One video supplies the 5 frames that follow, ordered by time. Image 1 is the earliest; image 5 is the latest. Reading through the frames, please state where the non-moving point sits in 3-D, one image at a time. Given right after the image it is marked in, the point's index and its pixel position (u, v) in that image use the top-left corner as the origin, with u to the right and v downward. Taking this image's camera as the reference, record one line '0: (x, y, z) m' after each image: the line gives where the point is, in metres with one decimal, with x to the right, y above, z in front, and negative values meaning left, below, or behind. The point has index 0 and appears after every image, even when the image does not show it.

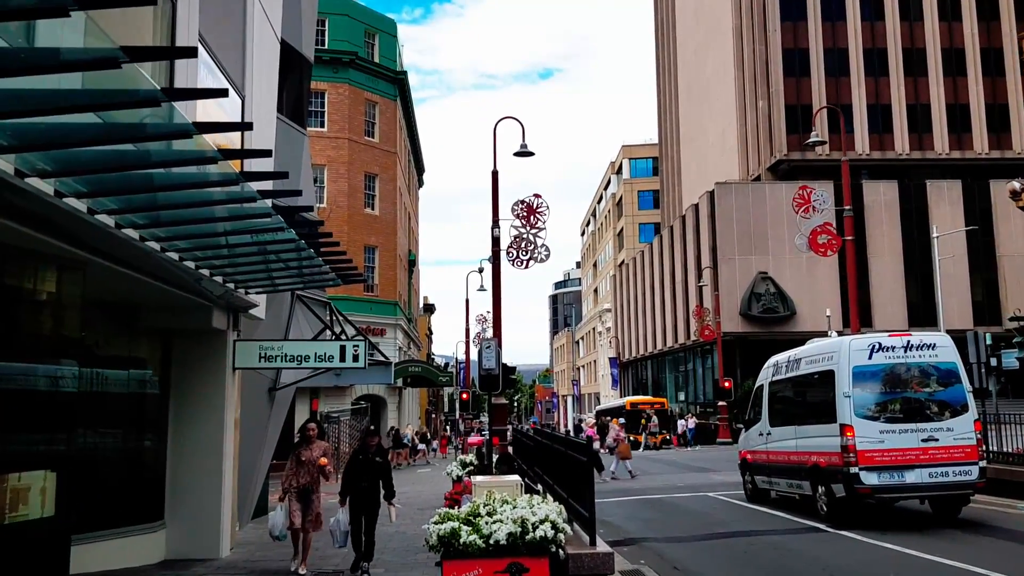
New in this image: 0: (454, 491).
0: (-0.8, -2.7, +11.6) m
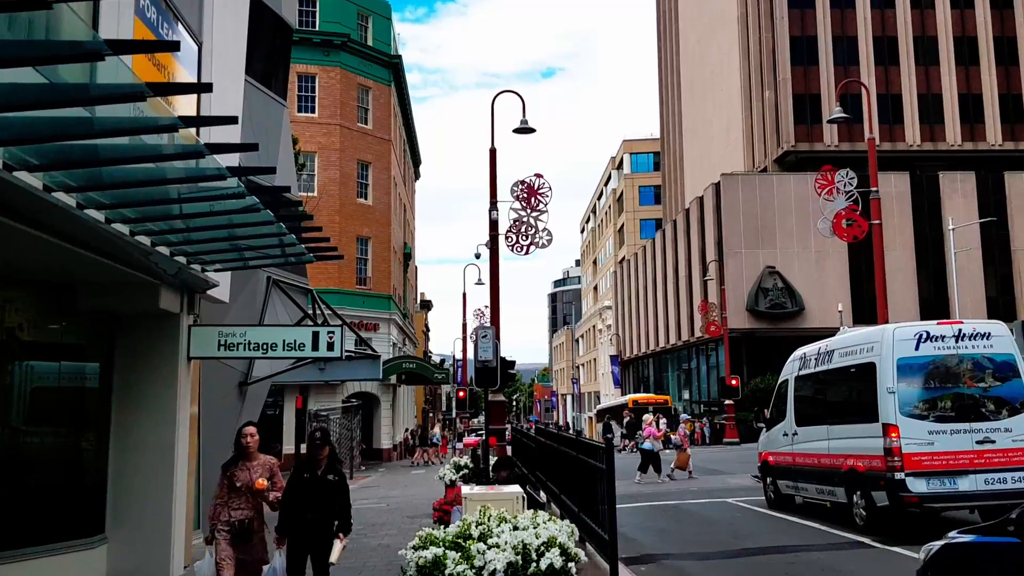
0: (-0.8, -2.5, +10.0) m
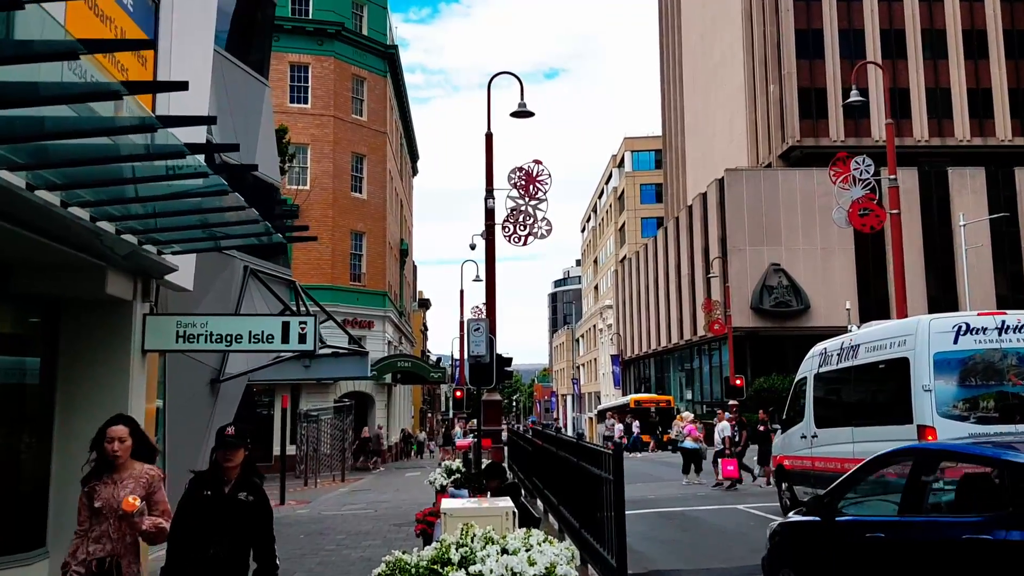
0: (-0.9, -2.3, +8.9) m
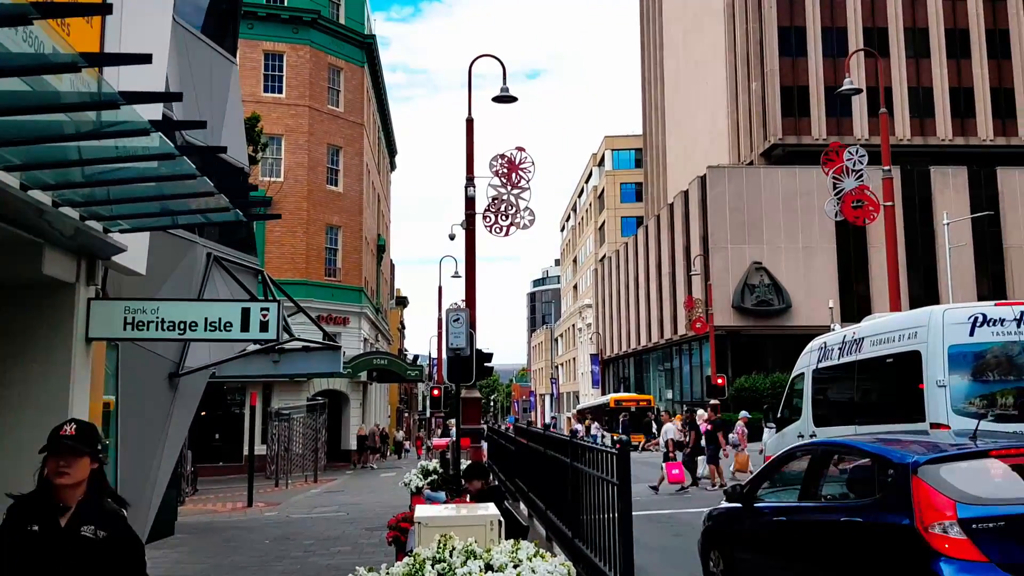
0: (-1.1, -2.1, +8.1) m
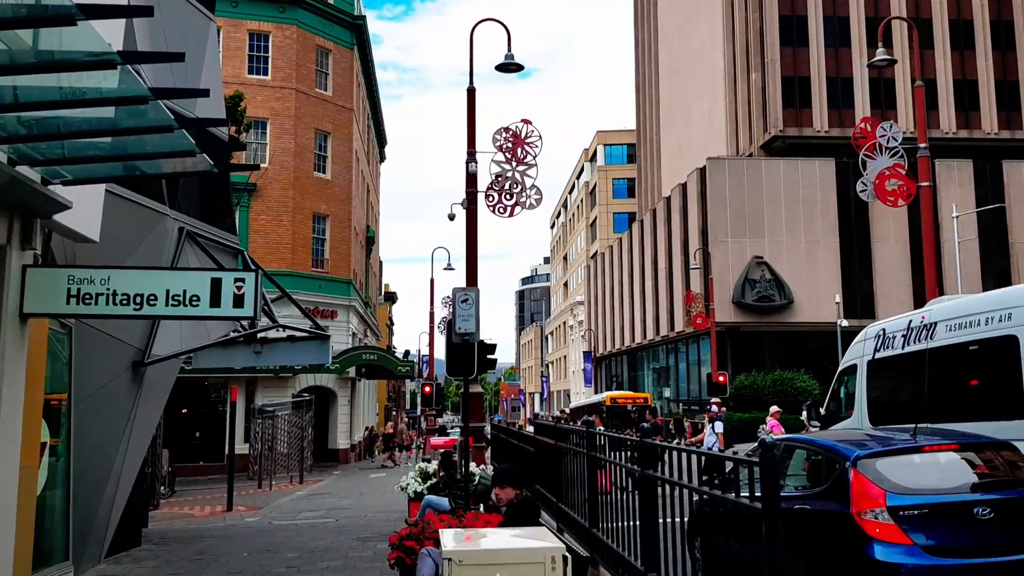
0: (-0.8, -1.9, +6.6) m
